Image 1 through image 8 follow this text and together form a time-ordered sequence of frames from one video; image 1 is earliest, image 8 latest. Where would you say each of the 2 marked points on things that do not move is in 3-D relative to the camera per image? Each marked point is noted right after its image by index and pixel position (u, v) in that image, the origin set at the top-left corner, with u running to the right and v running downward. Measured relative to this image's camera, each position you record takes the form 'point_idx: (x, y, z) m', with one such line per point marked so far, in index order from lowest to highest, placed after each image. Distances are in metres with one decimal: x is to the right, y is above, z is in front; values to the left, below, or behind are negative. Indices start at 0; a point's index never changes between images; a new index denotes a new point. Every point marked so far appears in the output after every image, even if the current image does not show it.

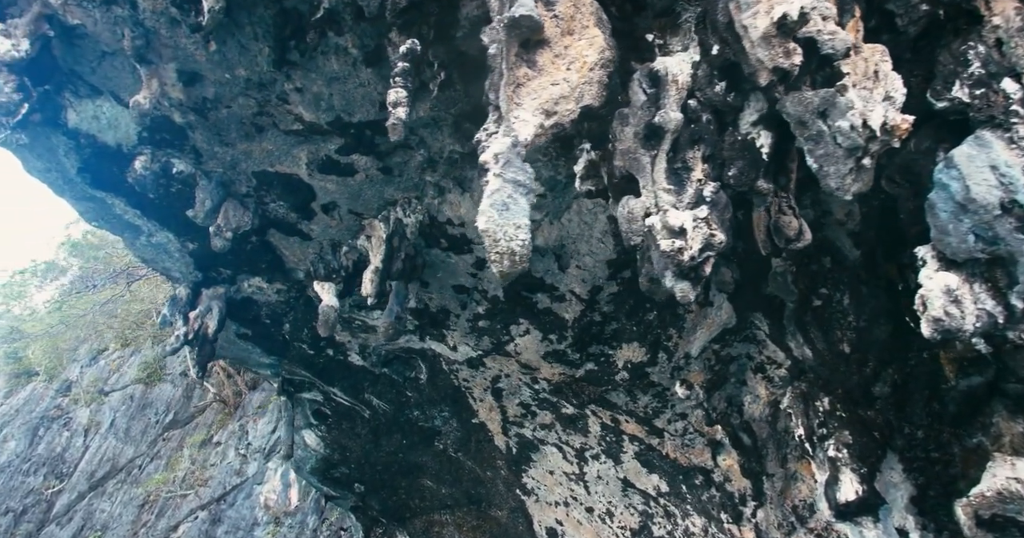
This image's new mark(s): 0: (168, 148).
0: (-1.8, +0.6, +3.1) m
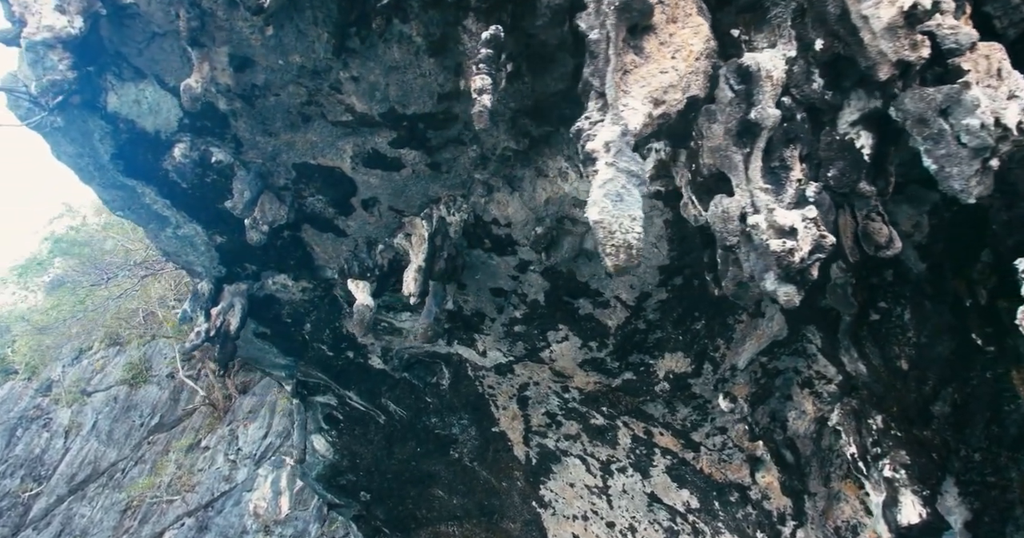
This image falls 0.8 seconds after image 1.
0: (-1.5, +0.7, +3.0) m
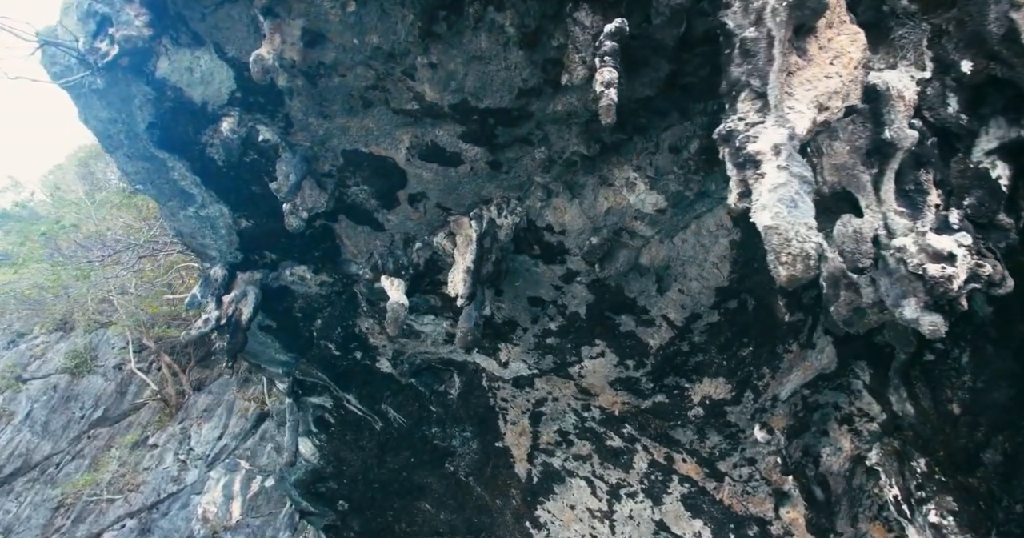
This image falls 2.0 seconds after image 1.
0: (-1.2, +0.7, +2.9) m
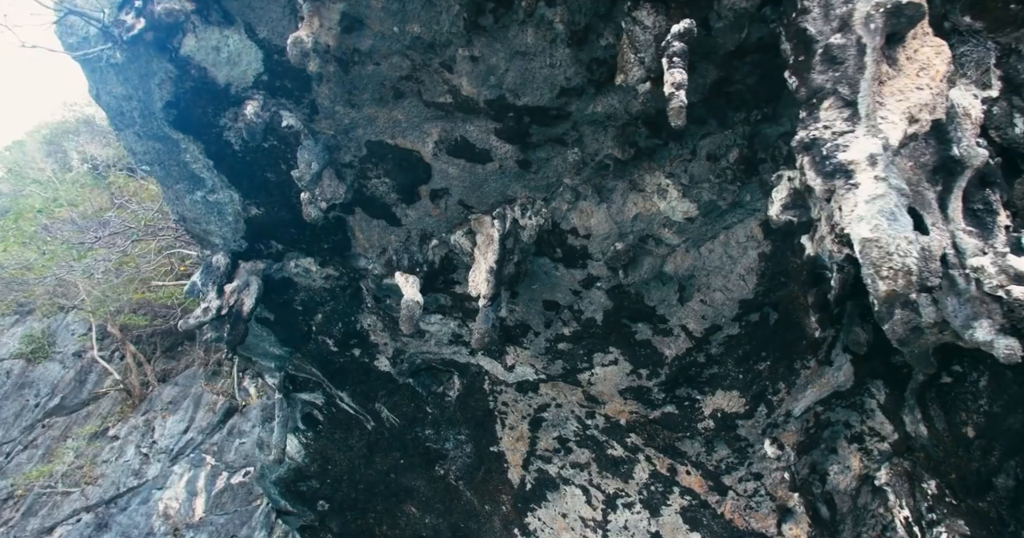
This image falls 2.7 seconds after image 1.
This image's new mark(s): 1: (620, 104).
0: (-1.1, +0.8, +2.8) m
1: (+0.4, +0.7, +2.4) m
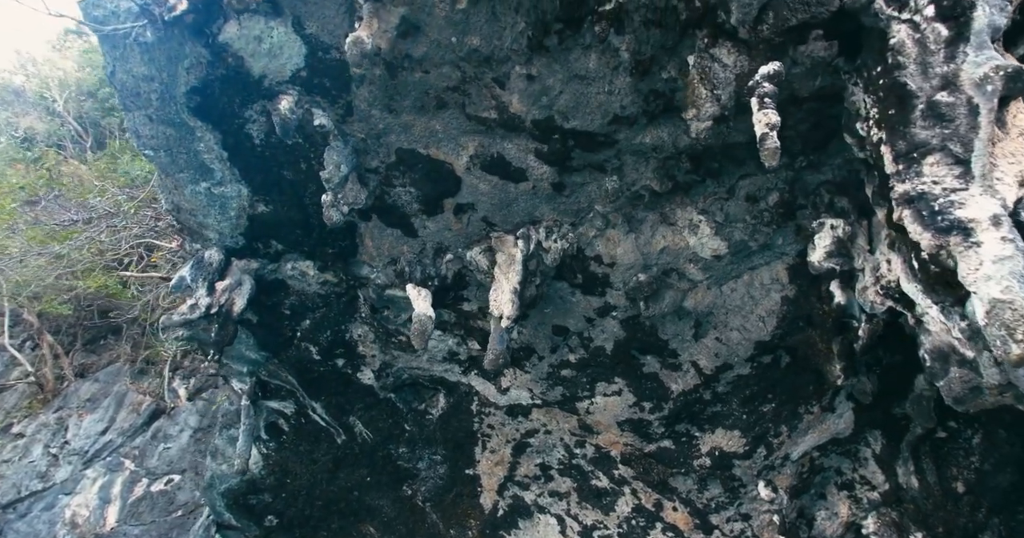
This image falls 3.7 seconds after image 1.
0: (-0.9, +0.8, +2.7) m
1: (+0.6, +0.5, +2.4) m
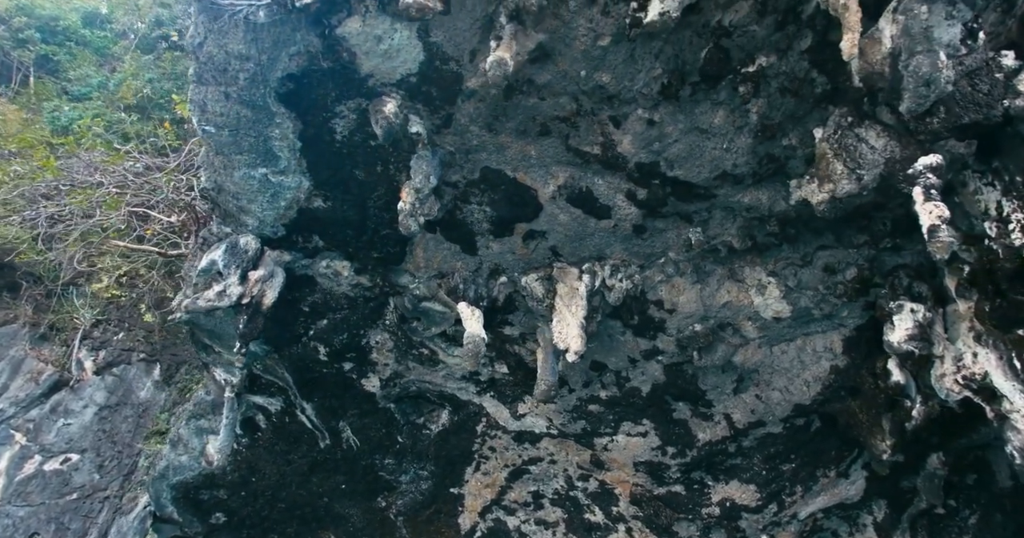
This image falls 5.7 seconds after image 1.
0: (-0.4, +0.7, +2.6) m
1: (+1.1, +0.3, +2.4) m
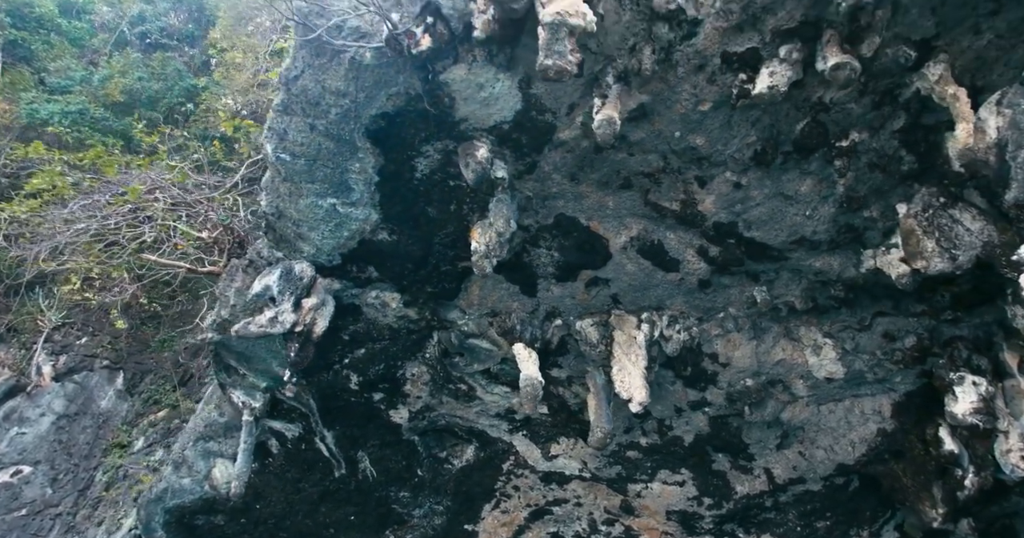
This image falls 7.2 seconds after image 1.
0: (0.0, +0.5, +2.6) m
1: (+1.4, 0.0, +2.5) m
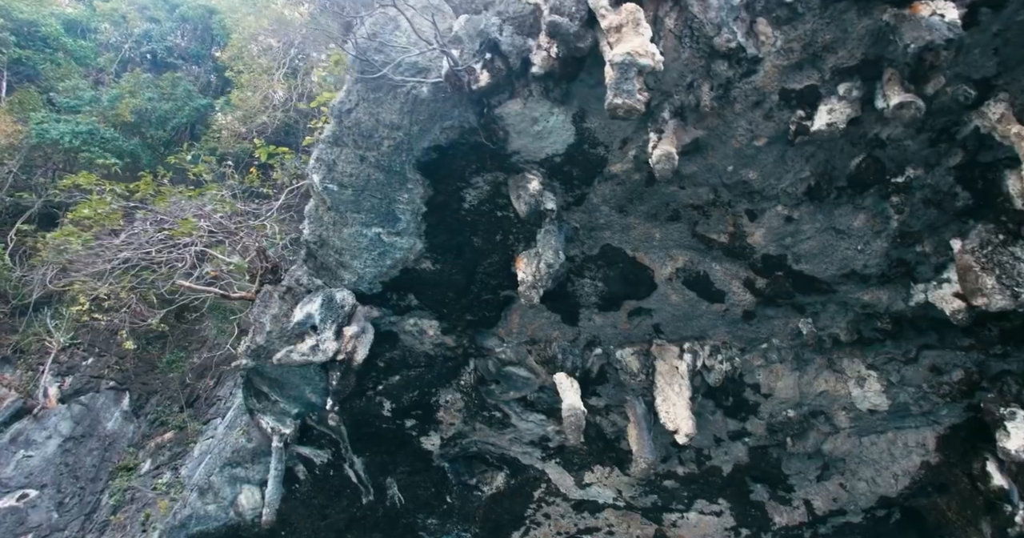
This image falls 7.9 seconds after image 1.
0: (+0.2, +0.4, +2.6) m
1: (+1.6, -0.1, +2.5) m
